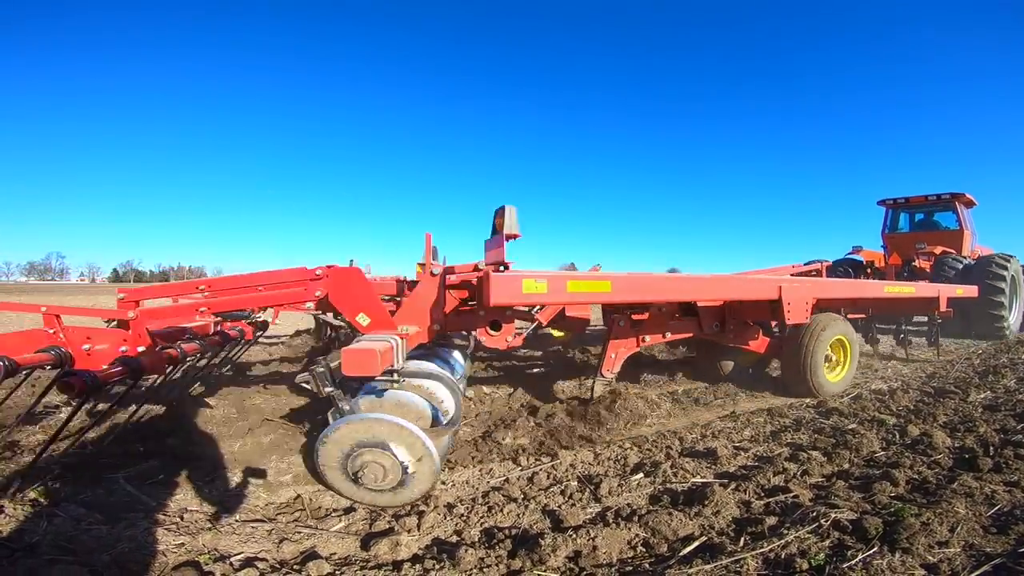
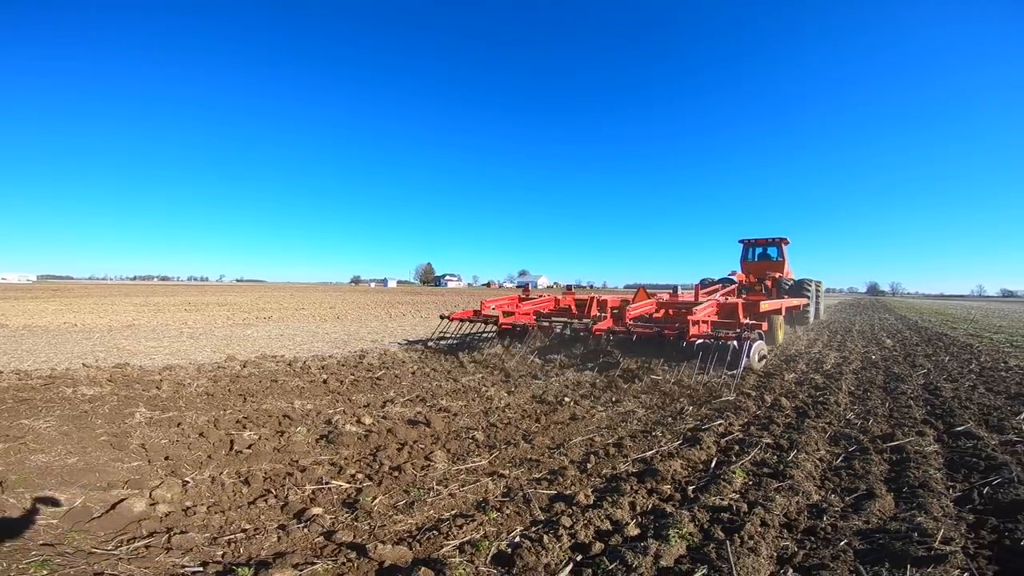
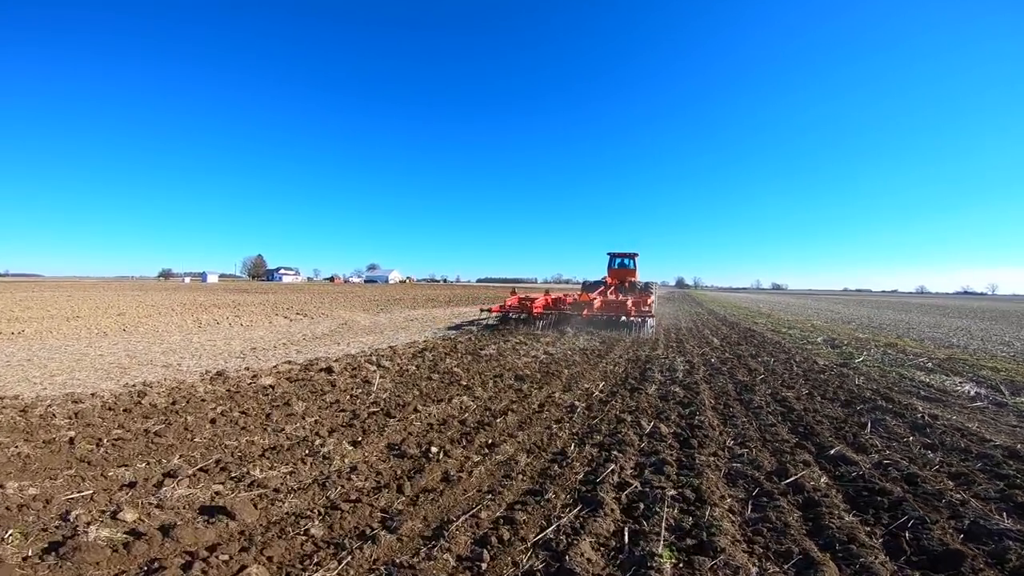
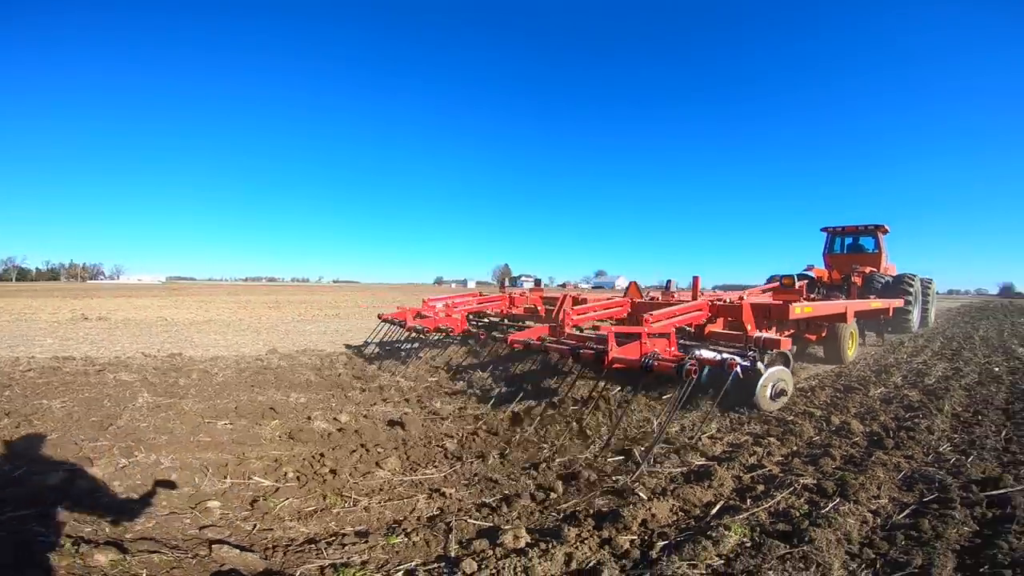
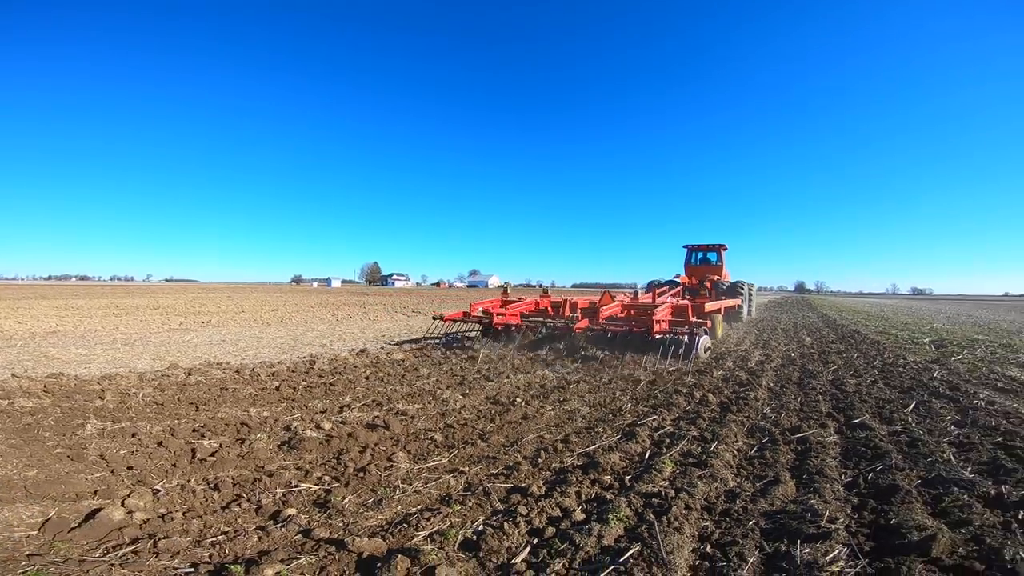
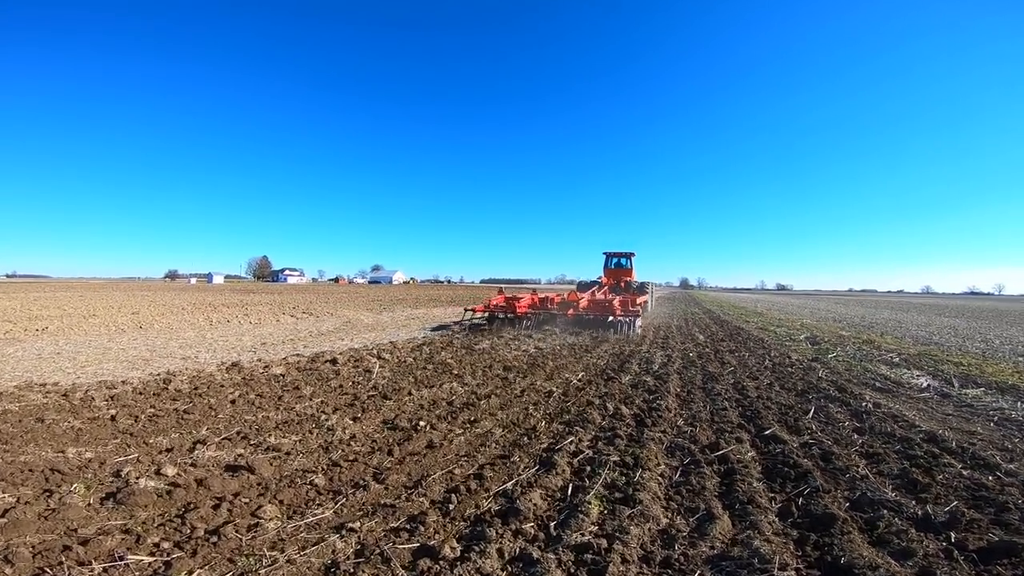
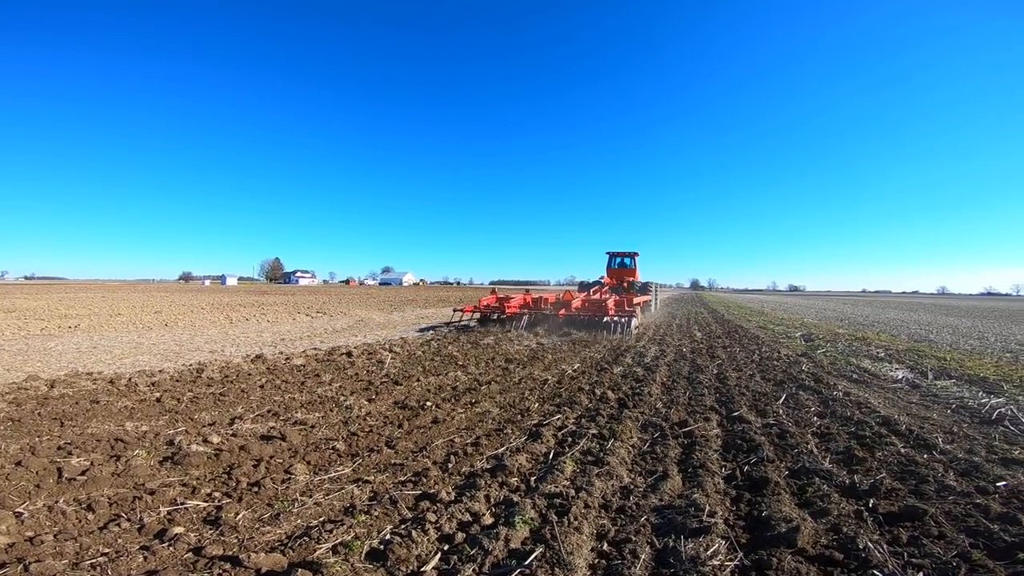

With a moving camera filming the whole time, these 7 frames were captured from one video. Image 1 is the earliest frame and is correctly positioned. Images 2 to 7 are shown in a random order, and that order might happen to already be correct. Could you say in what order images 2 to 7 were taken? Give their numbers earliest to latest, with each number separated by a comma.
4, 2, 5, 7, 6, 3
